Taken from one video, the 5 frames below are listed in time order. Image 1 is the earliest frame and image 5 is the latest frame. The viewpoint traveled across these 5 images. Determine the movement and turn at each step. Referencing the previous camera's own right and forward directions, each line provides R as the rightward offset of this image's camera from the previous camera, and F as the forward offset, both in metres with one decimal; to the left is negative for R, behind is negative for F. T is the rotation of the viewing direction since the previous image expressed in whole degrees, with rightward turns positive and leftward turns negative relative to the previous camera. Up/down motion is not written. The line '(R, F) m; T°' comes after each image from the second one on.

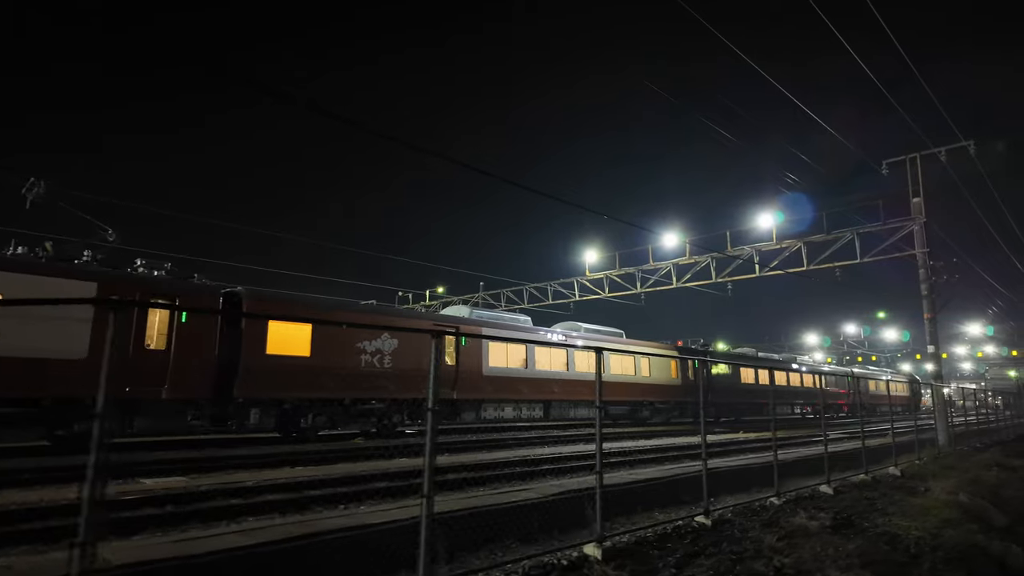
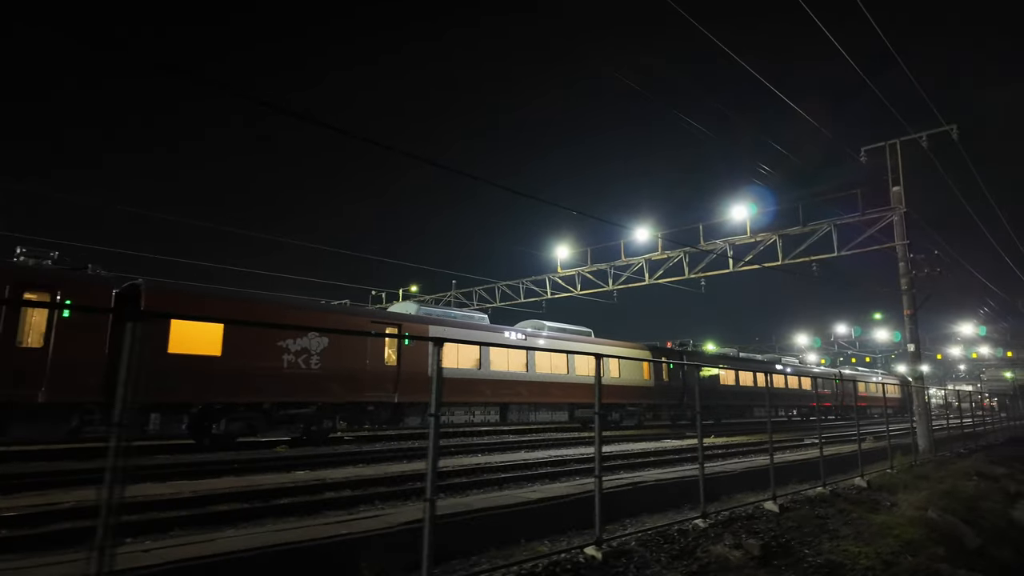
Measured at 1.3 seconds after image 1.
(+1.2, +1.1) m; 0°
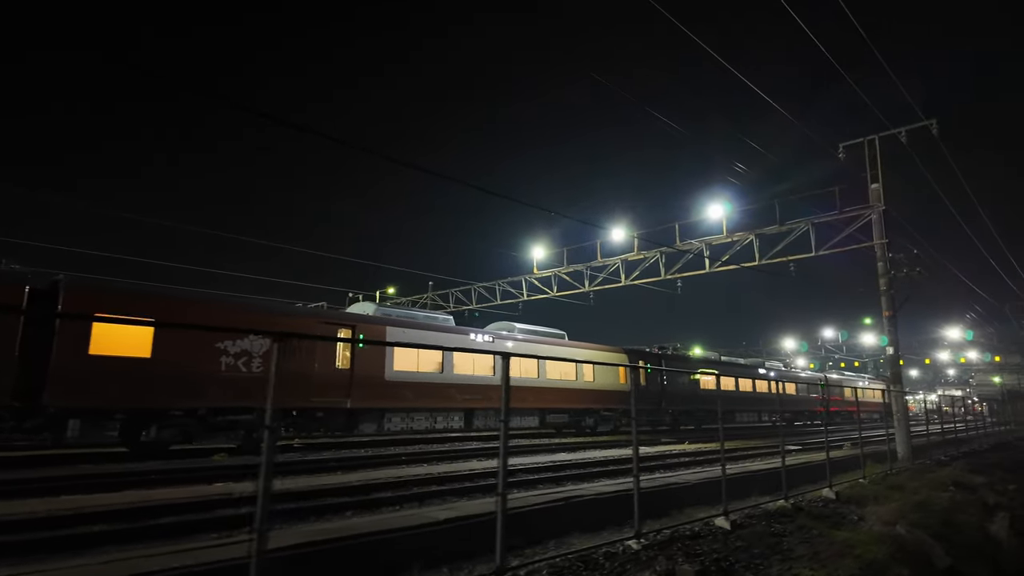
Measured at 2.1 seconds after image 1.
(+0.7, +0.6) m; +1°
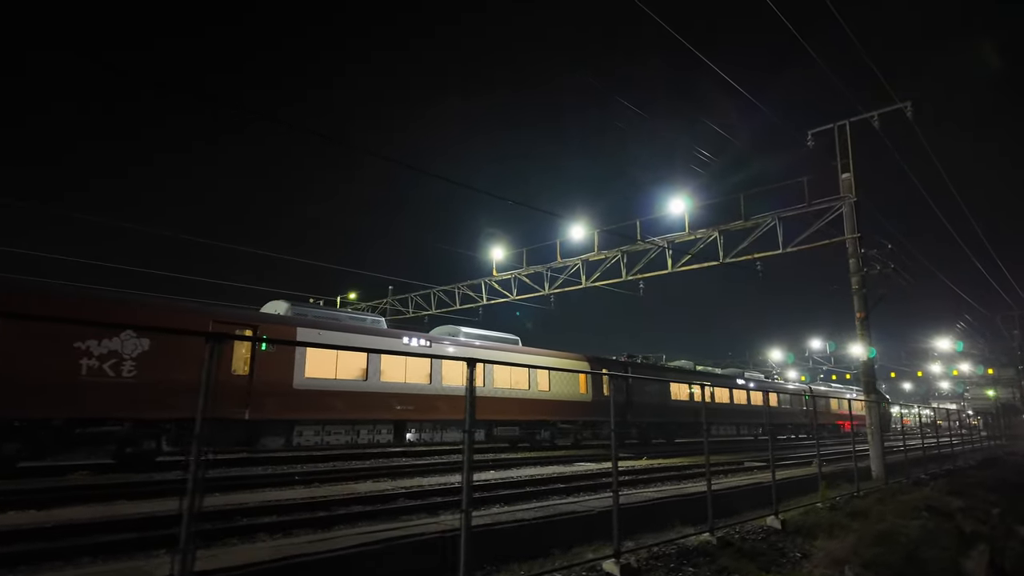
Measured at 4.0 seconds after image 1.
(+1.4, +1.4) m; 0°
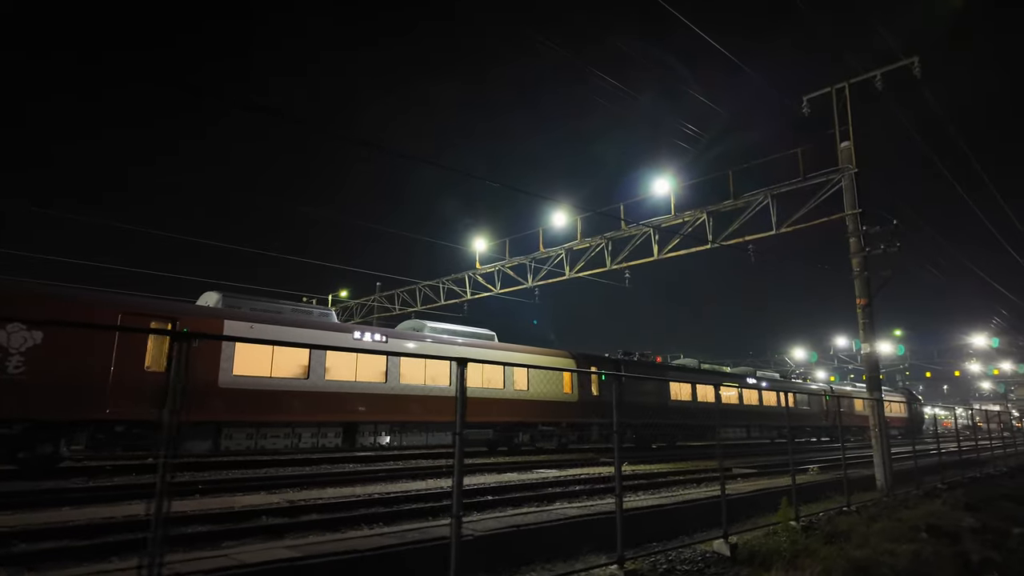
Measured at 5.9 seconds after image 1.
(+1.4, +1.3) m; -3°
